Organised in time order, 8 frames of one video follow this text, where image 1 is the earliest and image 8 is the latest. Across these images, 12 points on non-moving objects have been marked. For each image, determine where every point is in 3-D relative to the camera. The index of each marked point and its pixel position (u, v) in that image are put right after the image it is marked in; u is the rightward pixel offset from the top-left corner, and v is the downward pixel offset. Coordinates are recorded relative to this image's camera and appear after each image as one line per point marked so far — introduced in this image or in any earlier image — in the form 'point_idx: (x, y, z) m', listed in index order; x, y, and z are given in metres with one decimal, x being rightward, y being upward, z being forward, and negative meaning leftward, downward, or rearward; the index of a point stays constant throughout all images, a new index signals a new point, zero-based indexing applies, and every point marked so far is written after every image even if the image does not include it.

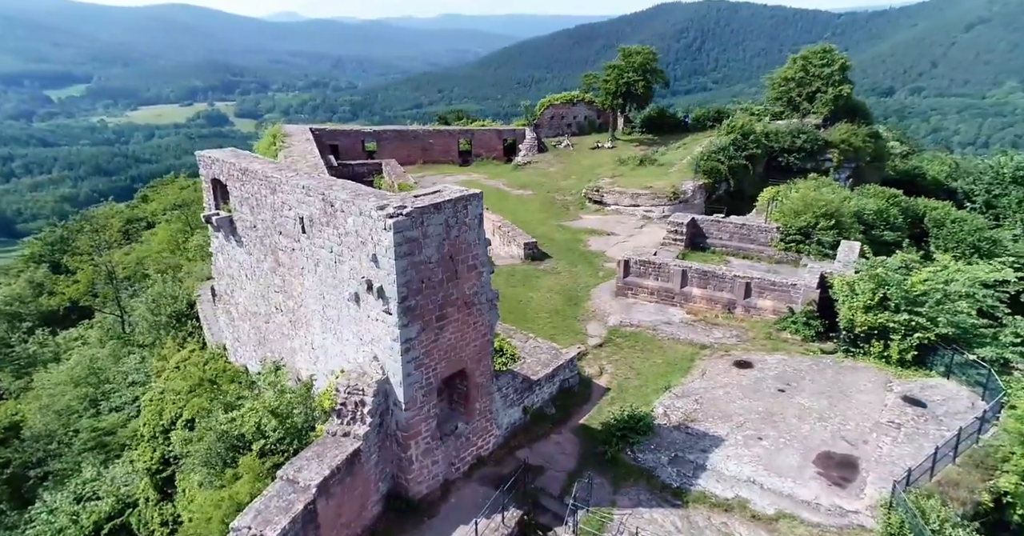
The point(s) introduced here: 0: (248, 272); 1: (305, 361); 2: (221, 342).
0: (-3.6, -0.1, +8.1) m
1: (-2.7, -1.2, +7.6) m
2: (-4.7, -1.3, +9.5) m
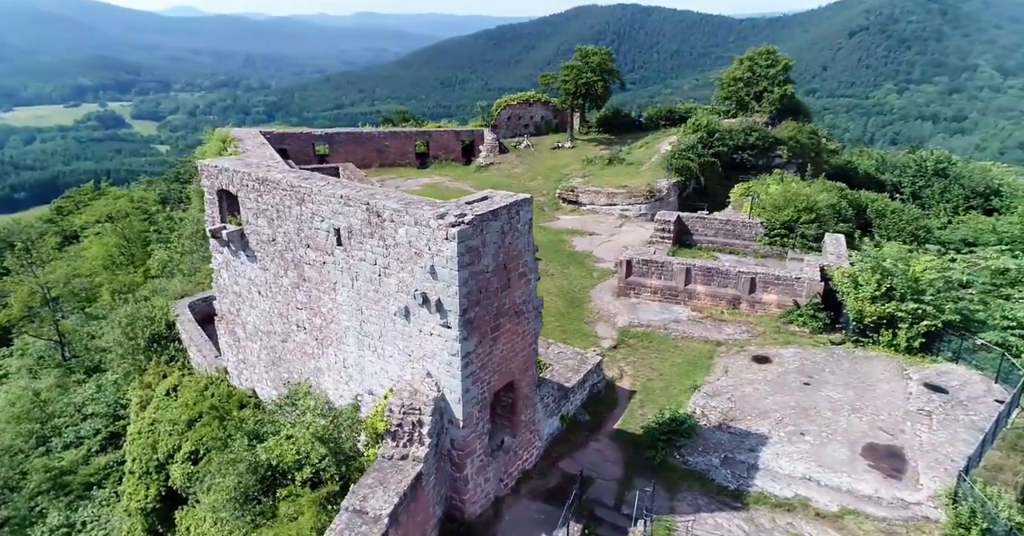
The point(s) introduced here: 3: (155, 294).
0: (-3.2, -0.3, +7.5) m
1: (-2.1, -1.4, +7.1) m
2: (-4.4, -1.5, +8.9) m
3: (-8.1, -0.7, +13.1) m
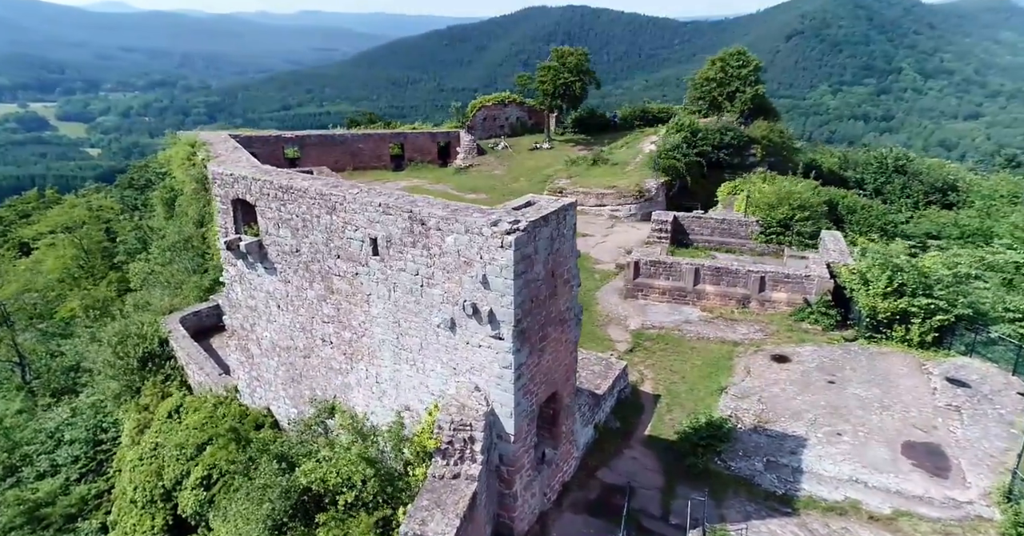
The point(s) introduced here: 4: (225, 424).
0: (-2.8, -0.4, +7.1) m
1: (-1.7, -1.5, +6.8) m
2: (-4.0, -1.7, +8.4) m
3: (-8.0, -0.9, +12.5) m
4: (-3.8, -2.0, +7.8) m
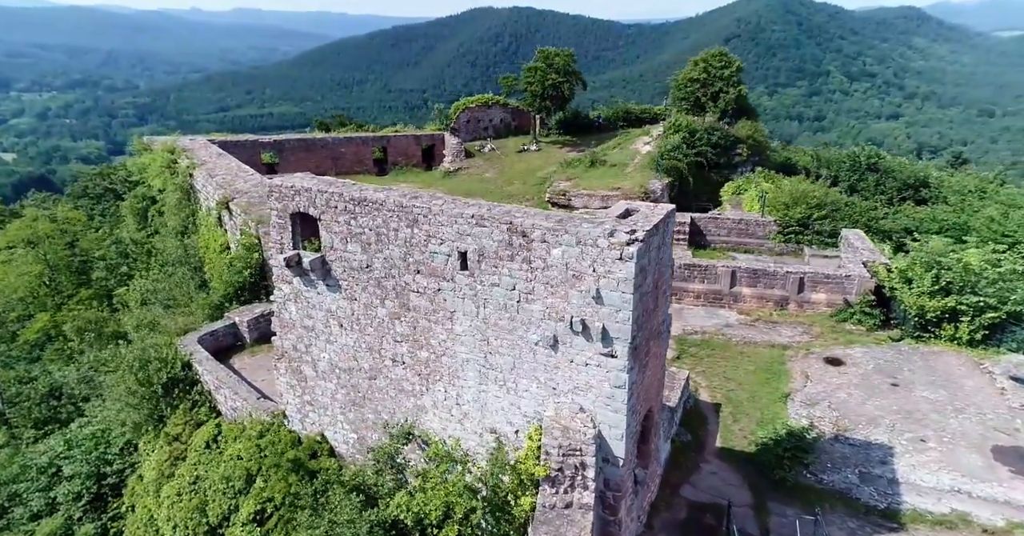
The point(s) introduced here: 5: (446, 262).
0: (-1.9, -0.6, +6.6) m
1: (-0.8, -1.6, +6.3) m
2: (-3.2, -1.9, +7.8) m
3: (-7.4, -1.3, +11.7) m
4: (-2.9, -2.2, +7.2) m
5: (-0.6, +0.1, +5.7) m
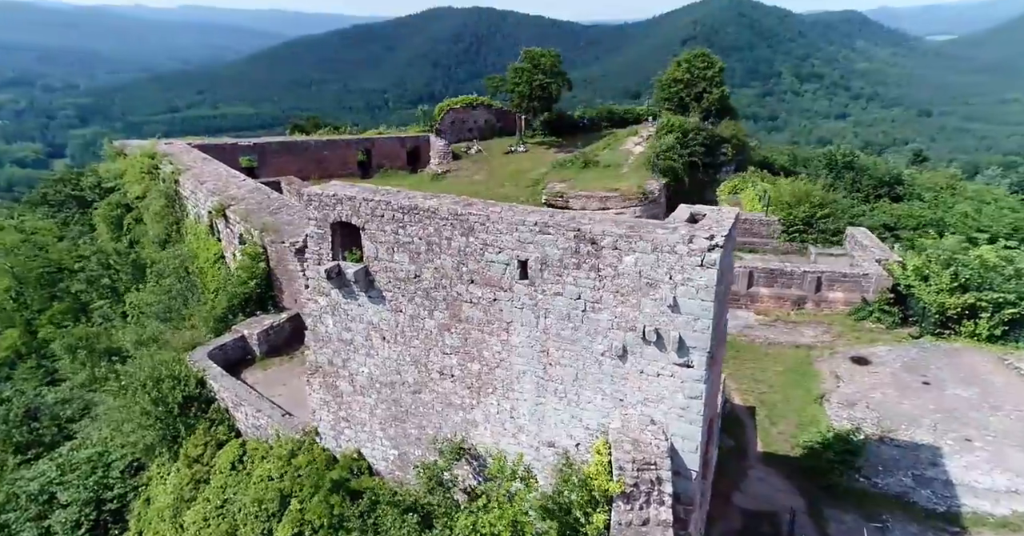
0: (-1.4, -0.7, +6.3) m
1: (-0.2, -1.7, +6.1) m
2: (-2.6, -2.0, +7.5) m
3: (-7.0, -1.5, +11.1) m
4: (-2.4, -2.3, +6.8) m
5: (-0.1, 0.0, +5.5) m
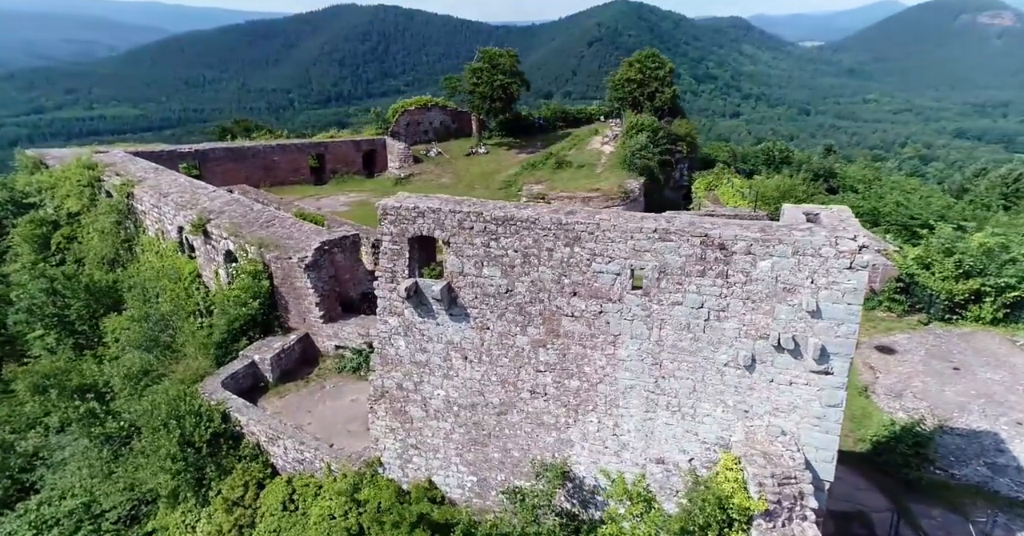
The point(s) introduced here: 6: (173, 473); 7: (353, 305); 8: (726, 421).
0: (-0.4, -0.9, +5.8) m
1: (+0.8, -1.8, +5.7) m
2: (-1.8, -2.2, +6.9) m
3: (-6.5, -1.9, +10.1) m
4: (-1.4, -2.5, +6.3) m
5: (+0.9, -0.1, +5.1) m
6: (-4.2, -2.6, +7.5) m
7: (-3.0, -0.7, +10.9) m
8: (+1.9, -1.3, +5.1) m
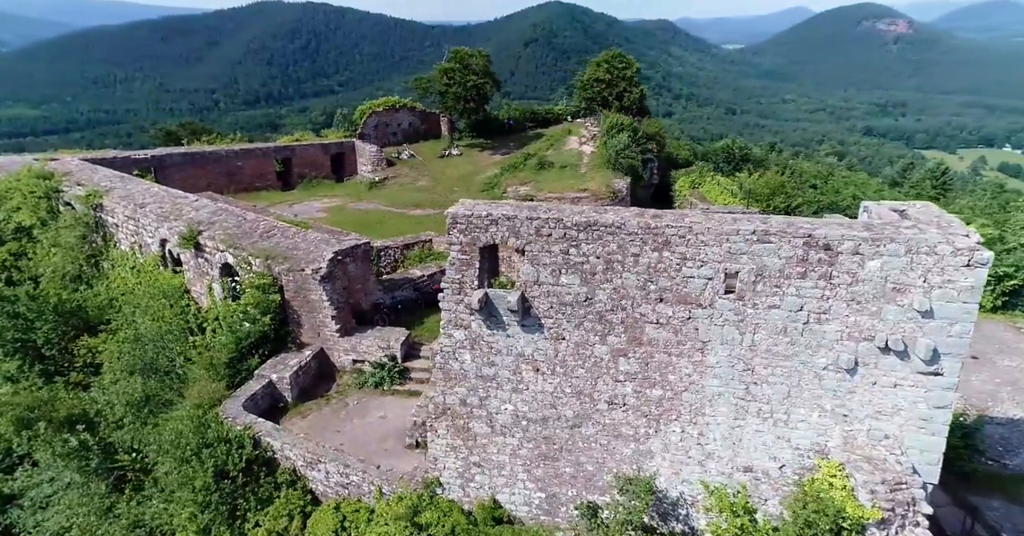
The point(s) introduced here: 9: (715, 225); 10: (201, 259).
0: (+0.3, -0.9, +5.6) m
1: (+1.5, -1.9, +5.5) m
2: (-1.1, -2.3, +6.5) m
3: (-6.0, -2.1, +9.4) m
4: (-0.7, -2.6, +5.9) m
5: (+1.6, -0.2, +4.9) m
6: (-3.6, -2.8, +6.9) m
7: (-2.6, -0.9, +10.5) m
8: (+2.7, -1.3, +5.0) m
9: (+1.7, +0.4, +4.8) m
10: (-6.3, +0.2, +11.9) m
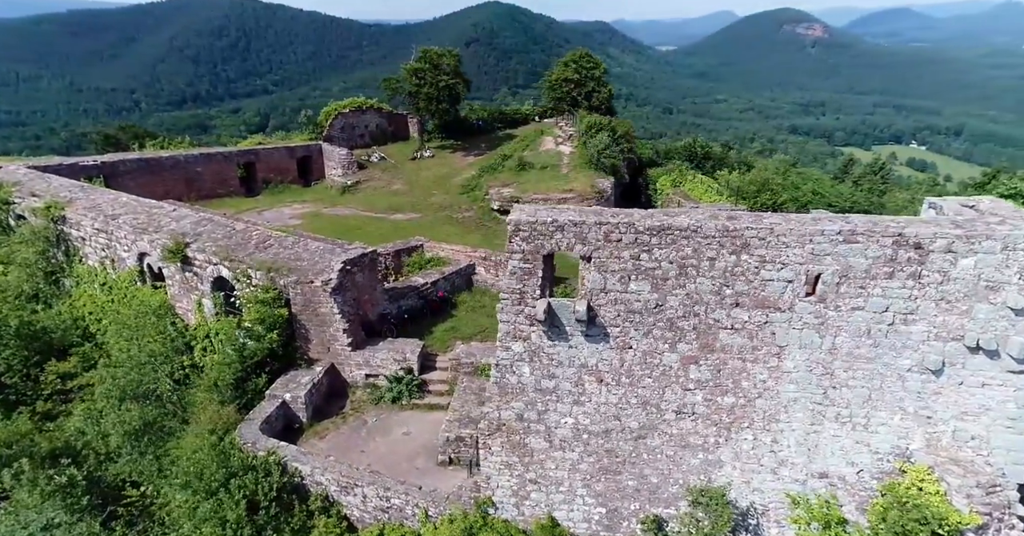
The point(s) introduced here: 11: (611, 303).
0: (+0.9, -1.0, +5.3) m
1: (+2.2, -1.9, +5.3) m
2: (-0.5, -2.4, +6.1) m
3: (-5.7, -2.4, +8.7) m
4: (-0.1, -2.7, +5.6) m
5: (+2.2, -0.2, +4.8) m
6: (-3.0, -2.9, +6.4) m
7: (-2.4, -1.0, +10.0) m
8: (+3.3, -1.3, +4.9) m
9: (+2.3, +0.4, +4.7) m
10: (-6.2, 0.0, +11.2) m
11: (+0.9, -0.3, +5.0) m
